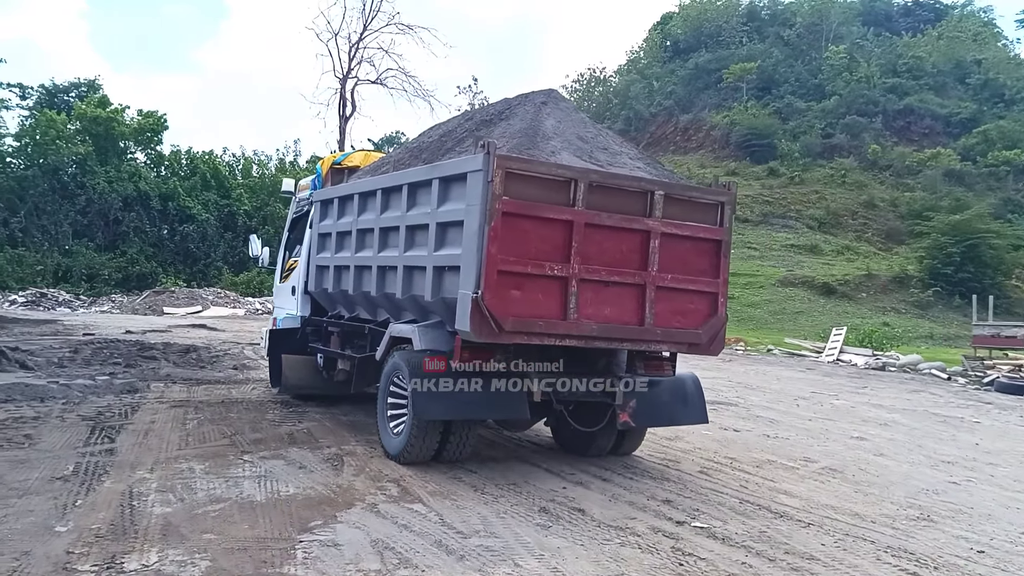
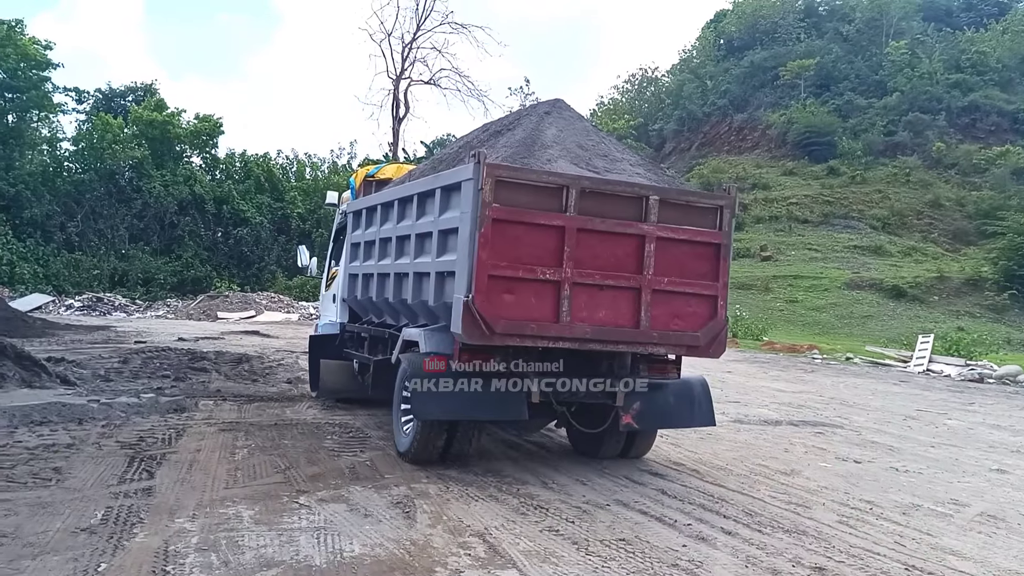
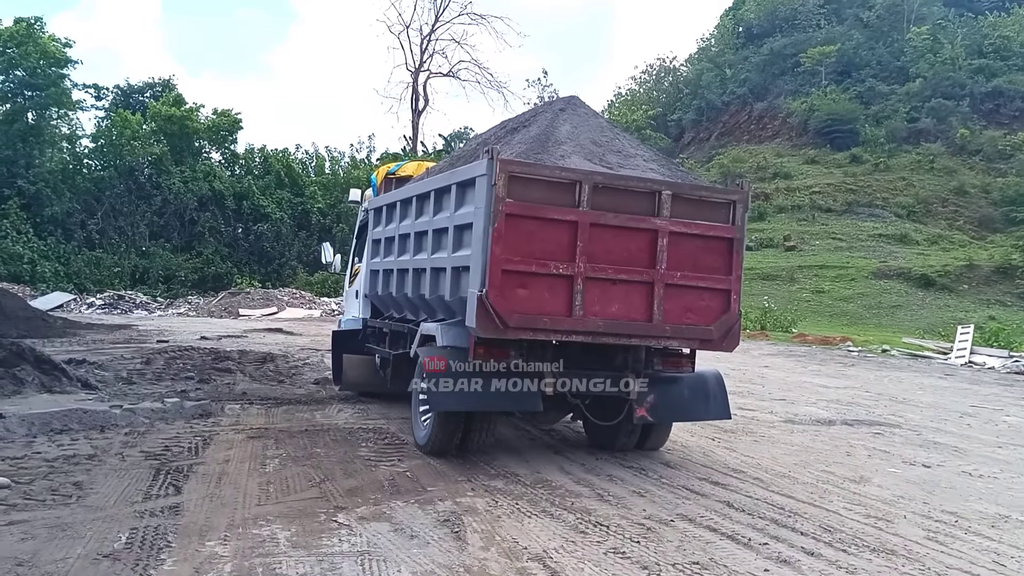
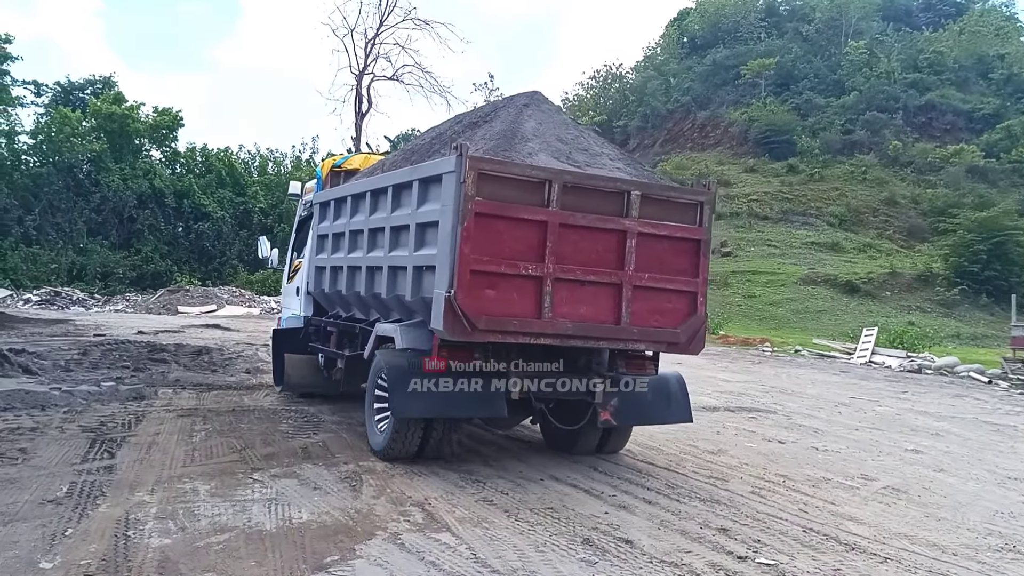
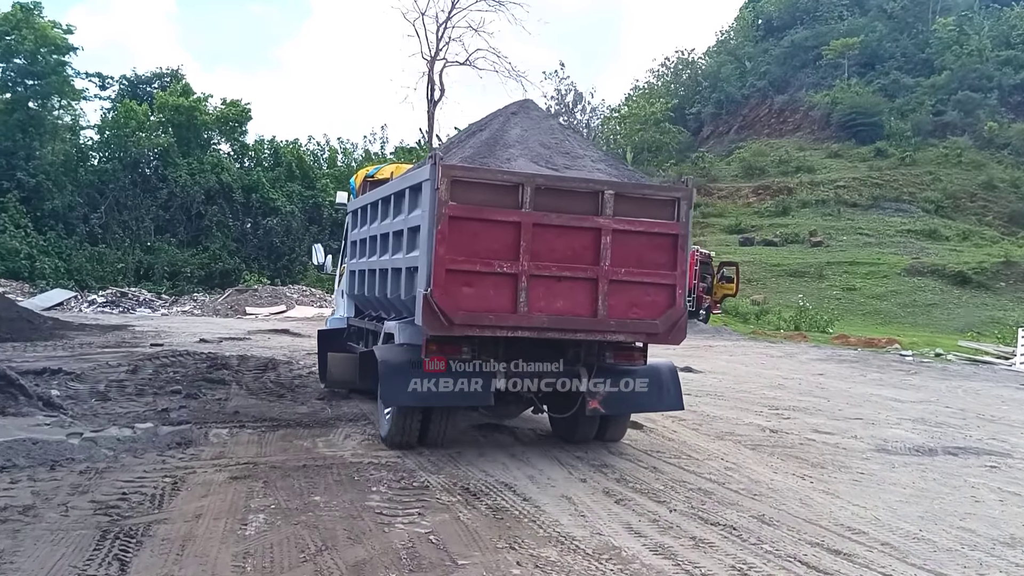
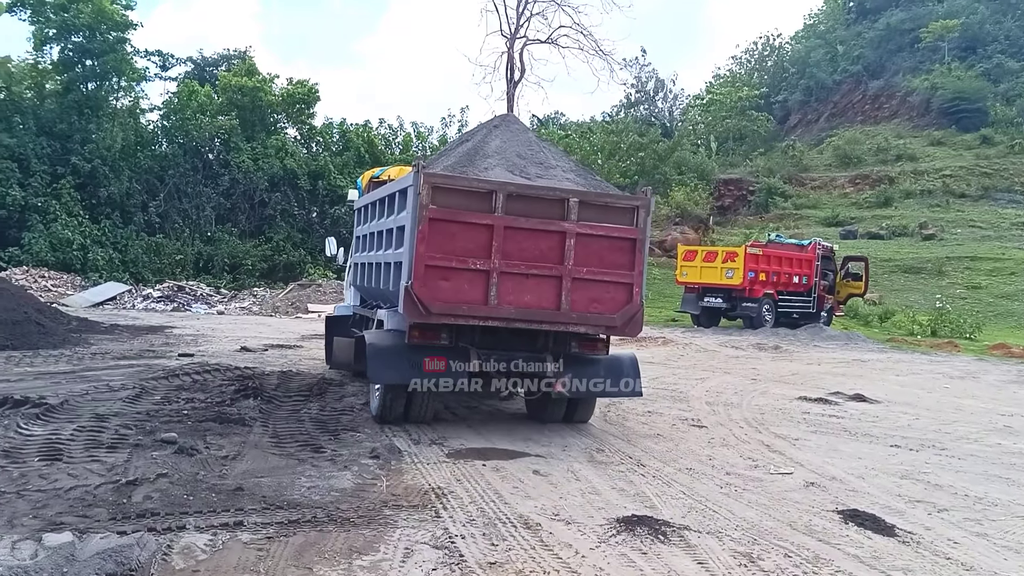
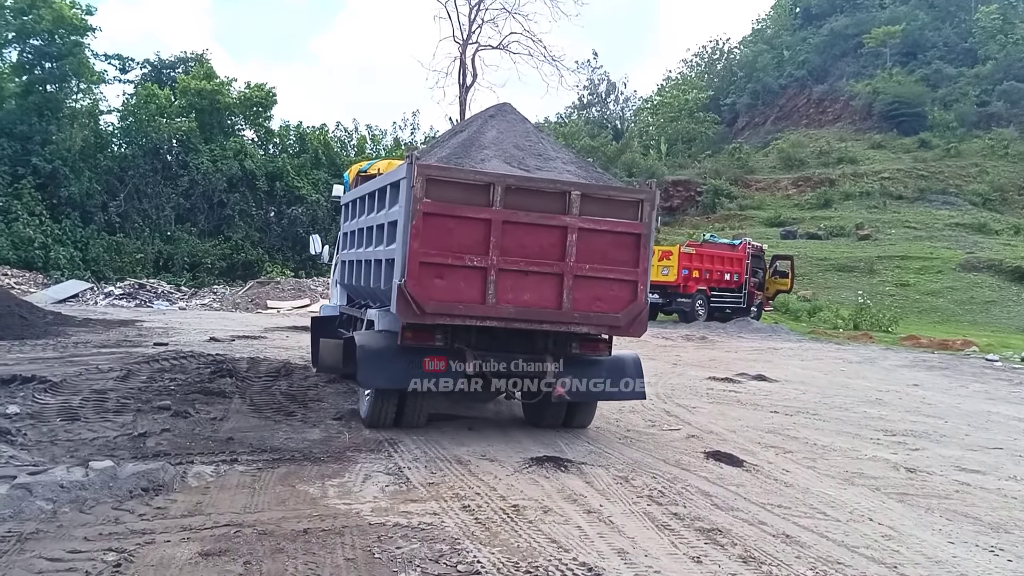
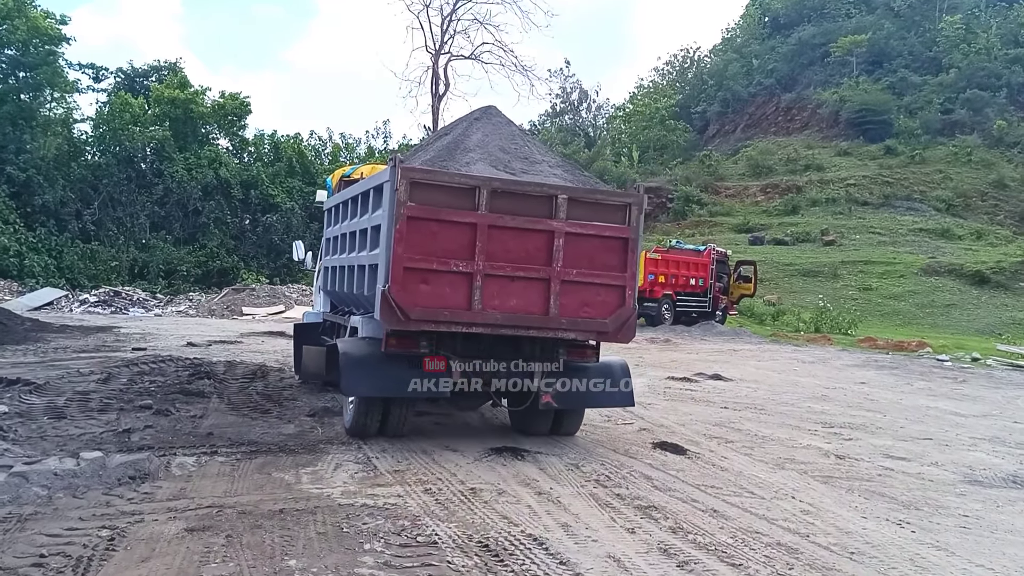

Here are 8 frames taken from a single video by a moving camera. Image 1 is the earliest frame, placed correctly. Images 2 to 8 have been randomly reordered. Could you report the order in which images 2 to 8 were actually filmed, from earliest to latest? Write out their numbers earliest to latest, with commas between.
4, 2, 3, 5, 8, 7, 6
